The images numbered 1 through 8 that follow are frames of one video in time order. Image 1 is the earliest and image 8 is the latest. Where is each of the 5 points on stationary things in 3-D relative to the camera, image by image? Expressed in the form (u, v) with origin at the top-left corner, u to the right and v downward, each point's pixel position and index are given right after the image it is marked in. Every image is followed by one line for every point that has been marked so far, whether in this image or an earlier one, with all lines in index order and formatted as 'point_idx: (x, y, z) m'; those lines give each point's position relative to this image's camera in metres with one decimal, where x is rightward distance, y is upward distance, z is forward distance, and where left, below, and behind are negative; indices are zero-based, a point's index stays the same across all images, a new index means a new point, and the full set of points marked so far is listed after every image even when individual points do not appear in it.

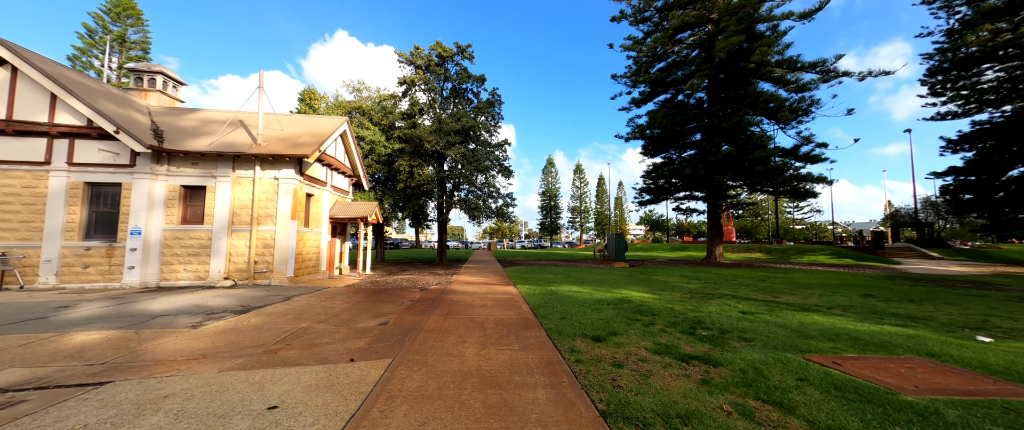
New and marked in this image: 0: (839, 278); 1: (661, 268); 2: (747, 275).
0: (+13.7, -2.7, +13.4) m
1: (+7.7, -2.7, +16.4) m
2: (+10.0, -2.6, +13.6) m
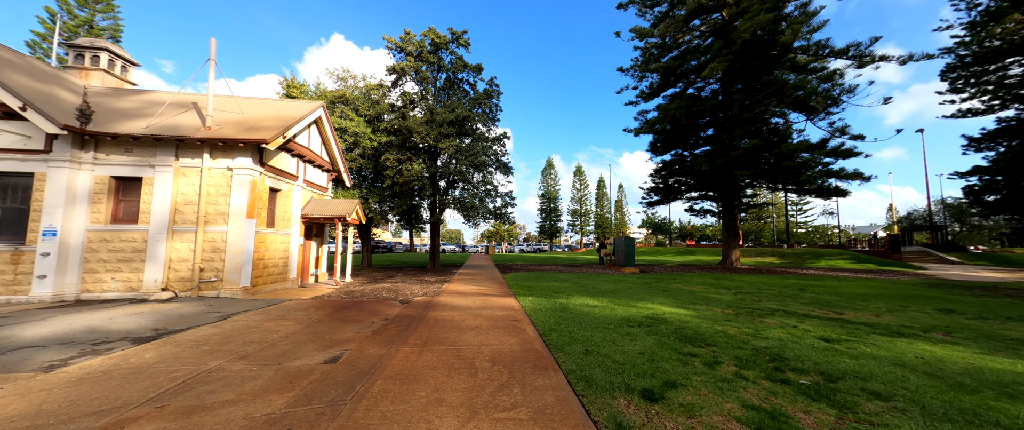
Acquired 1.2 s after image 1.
0: (+13.7, -2.7, +11.8) m
1: (+7.6, -2.7, +14.7) m
2: (+9.9, -2.6, +12.0) m
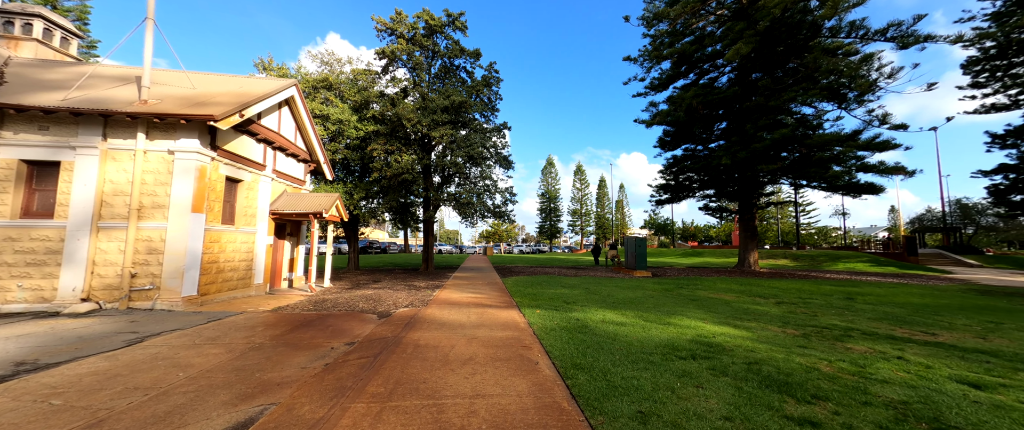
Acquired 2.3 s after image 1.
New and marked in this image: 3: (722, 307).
0: (+13.7, -2.6, +10.4) m
1: (+7.7, -2.6, +13.2) m
2: (+10.0, -2.5, +10.5) m
3: (+4.9, -2.2, +7.6) m
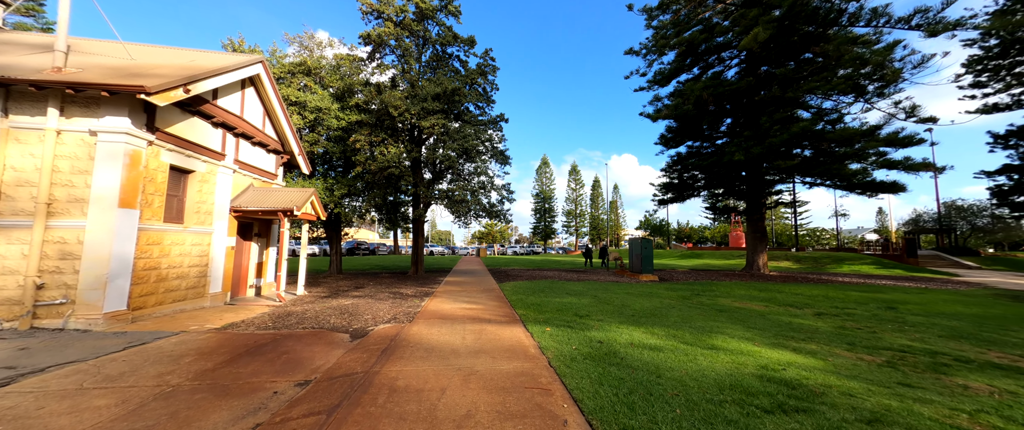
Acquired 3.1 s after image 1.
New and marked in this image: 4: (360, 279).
0: (+13.7, -2.6, +9.5) m
1: (+7.6, -2.6, +12.2) m
2: (+10.0, -2.5, +9.5) m
3: (+5.0, -2.1, +6.5) m
4: (-6.4, -2.7, +13.6) m
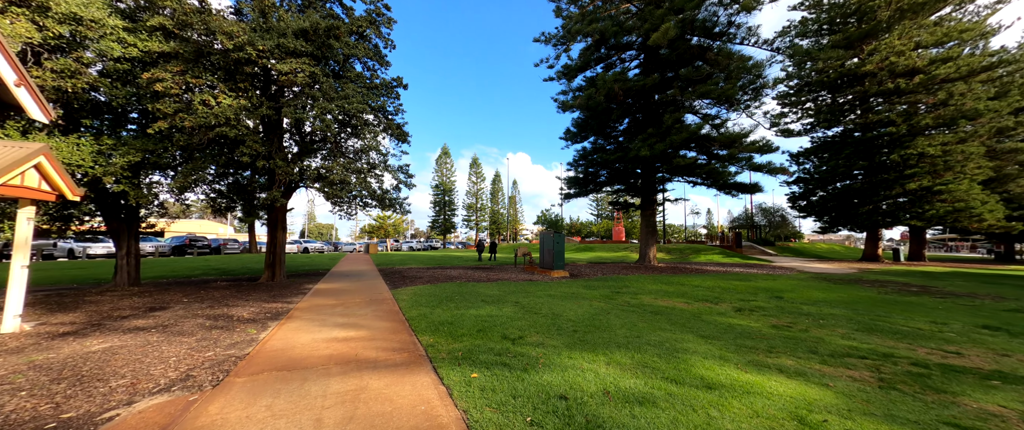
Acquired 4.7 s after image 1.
0: (+10.8, -2.5, +11.3) m
1: (+4.1, -2.4, +12.0) m
2: (+7.2, -2.3, +10.2) m
3: (+3.4, -2.0, +5.8) m
4: (-9.6, -2.2, +9.0) m
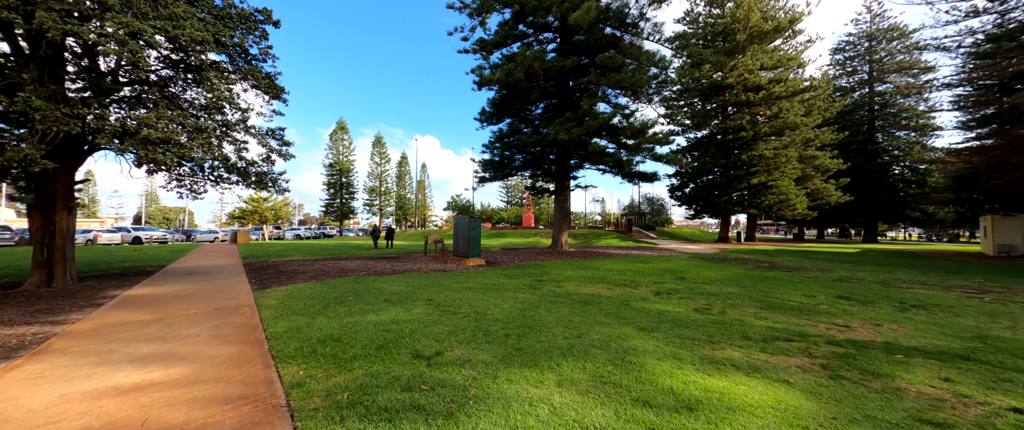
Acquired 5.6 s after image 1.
0: (+7.6, -2.0, +12.8) m
1: (+1.0, -1.8, +11.6) m
2: (+4.5, -1.8, +10.7) m
3: (+2.1, -1.7, +5.4) m
4: (-11.4, -1.7, +5.0) m
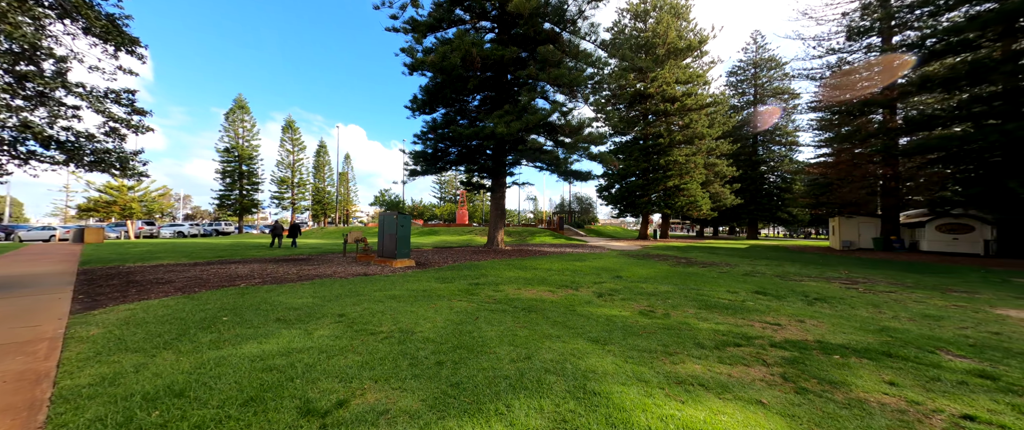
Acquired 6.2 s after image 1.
0: (+5.0, -2.0, +13.3) m
1: (-1.2, -1.7, +10.8) m
2: (+2.4, -1.8, +10.6) m
3: (+1.1, -1.7, +4.9) m
4: (-12.0, -1.5, +1.8) m
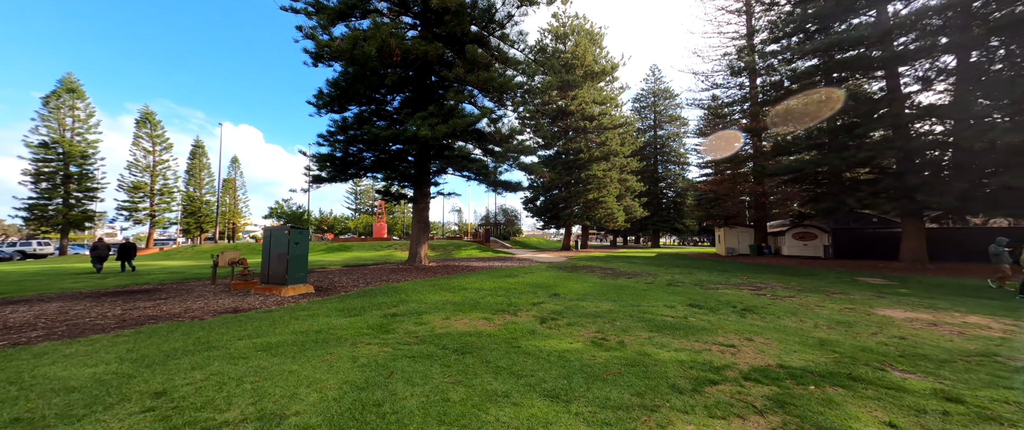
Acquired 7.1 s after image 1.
0: (+2.1, -2.5, +12.9) m
1: (-3.3, -2.1, +9.0) m
2: (+0.2, -2.2, +9.7) m
3: (+0.3, -1.8, +3.9) m
4: (-11.7, -1.6, -2.2) m
